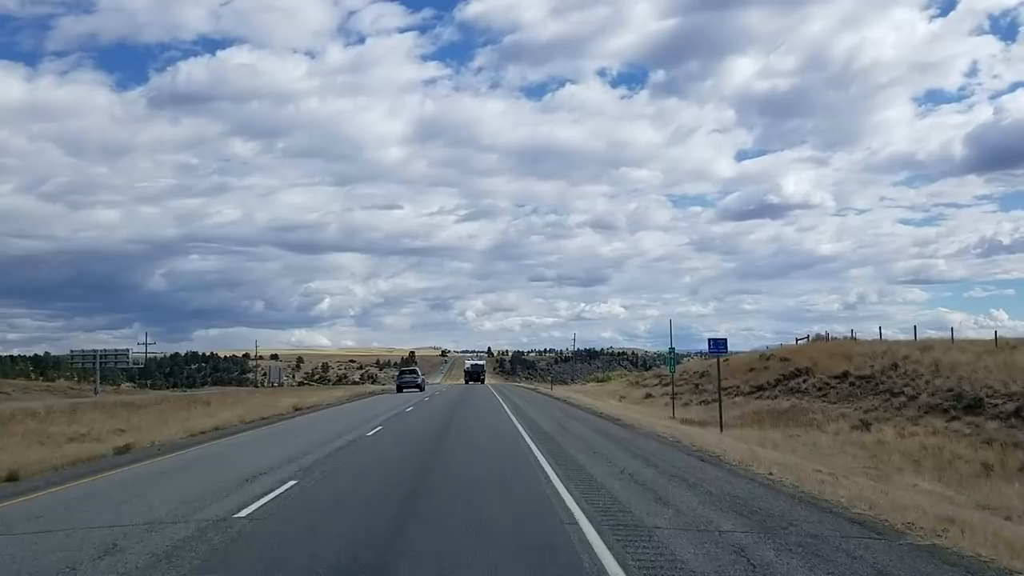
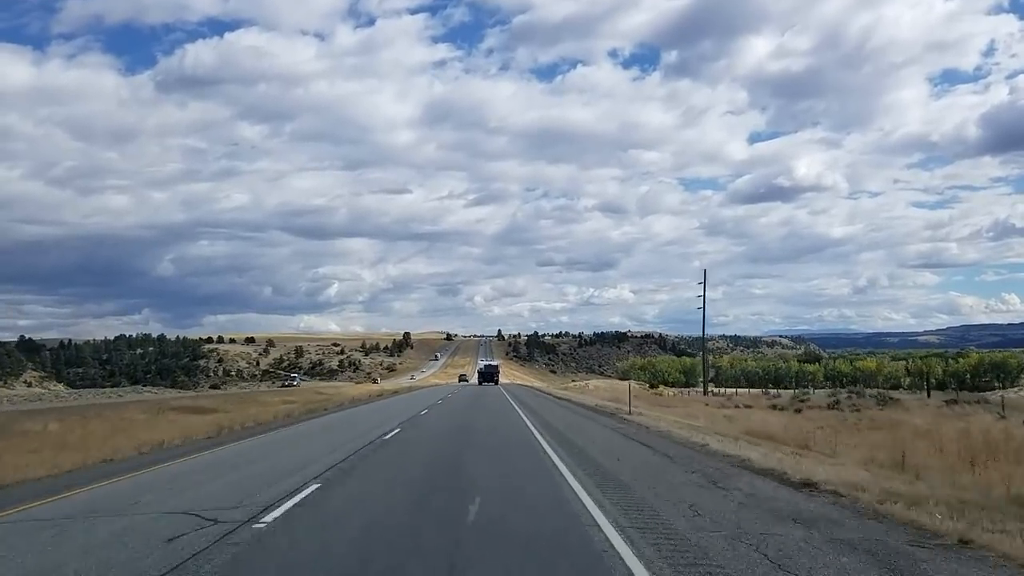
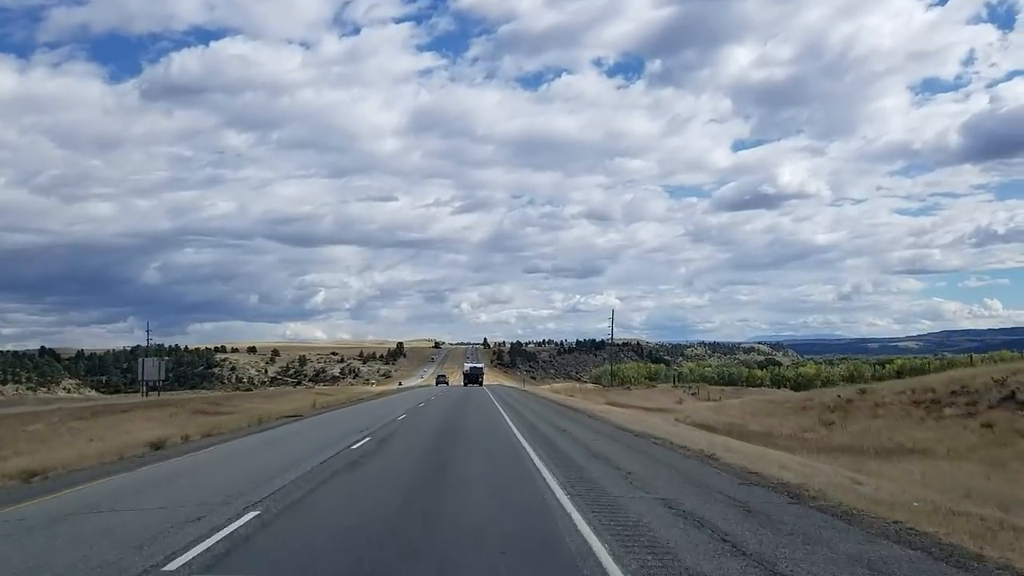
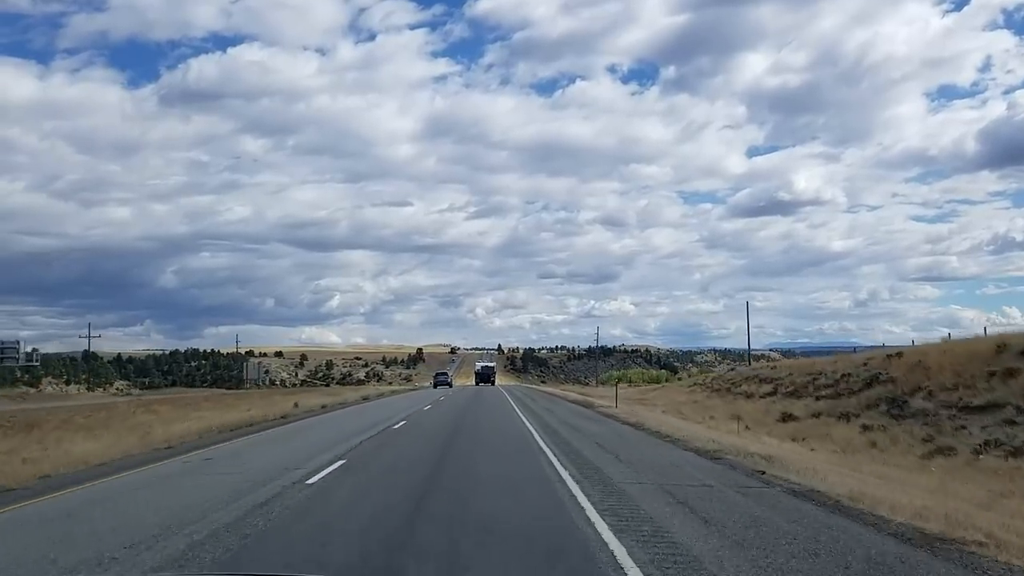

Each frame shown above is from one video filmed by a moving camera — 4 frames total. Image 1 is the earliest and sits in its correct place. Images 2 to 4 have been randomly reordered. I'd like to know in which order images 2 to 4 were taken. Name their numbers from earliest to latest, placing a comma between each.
4, 3, 2
